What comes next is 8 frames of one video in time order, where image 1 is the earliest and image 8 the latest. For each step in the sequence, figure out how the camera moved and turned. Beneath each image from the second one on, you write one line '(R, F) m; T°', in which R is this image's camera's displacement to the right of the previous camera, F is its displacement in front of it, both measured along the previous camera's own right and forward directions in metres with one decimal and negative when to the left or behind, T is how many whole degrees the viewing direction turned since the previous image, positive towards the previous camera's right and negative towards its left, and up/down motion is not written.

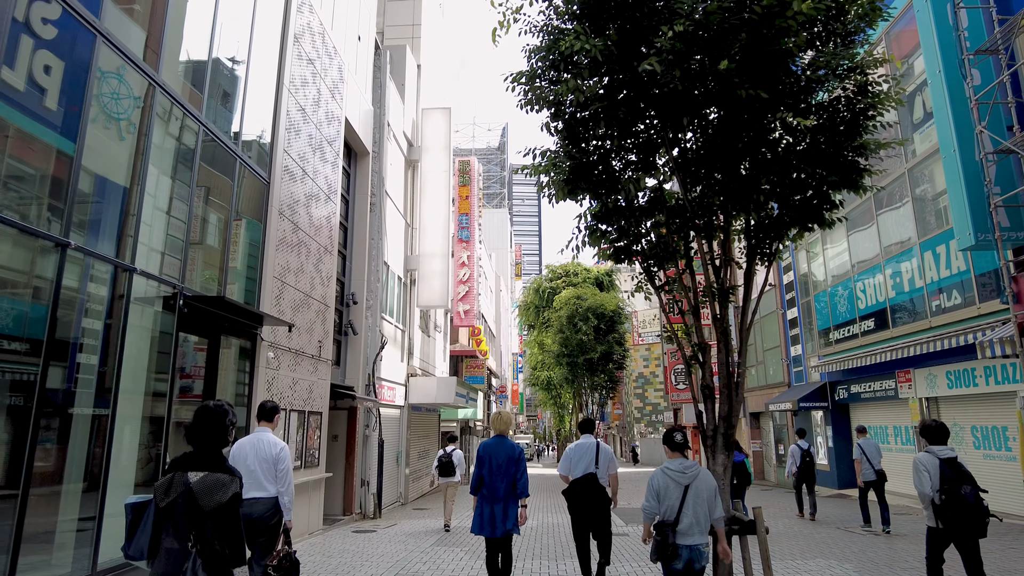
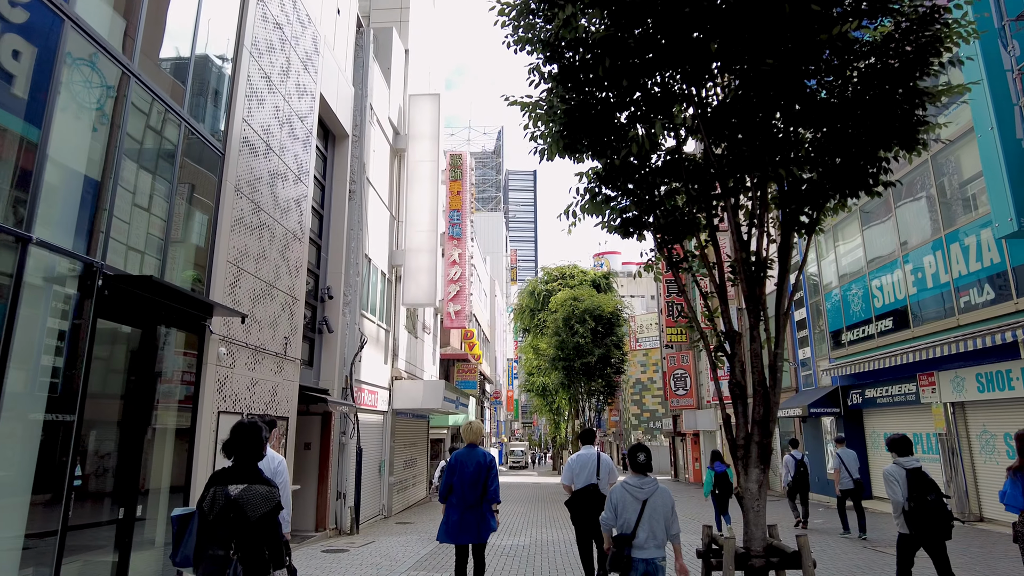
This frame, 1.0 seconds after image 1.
(+0.1, +1.1) m; 0°
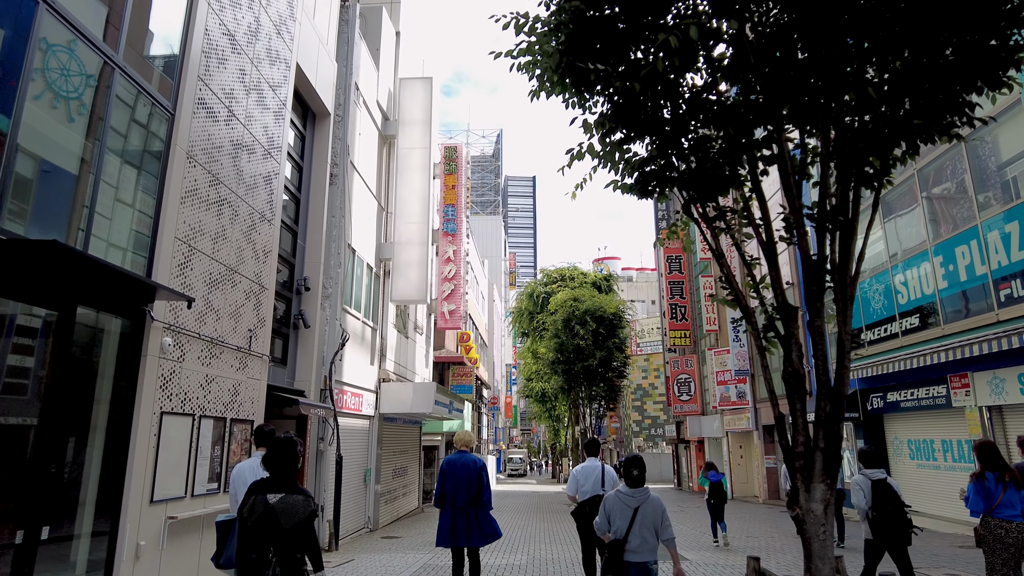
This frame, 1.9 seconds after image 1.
(+0.1, +1.1) m; 0°
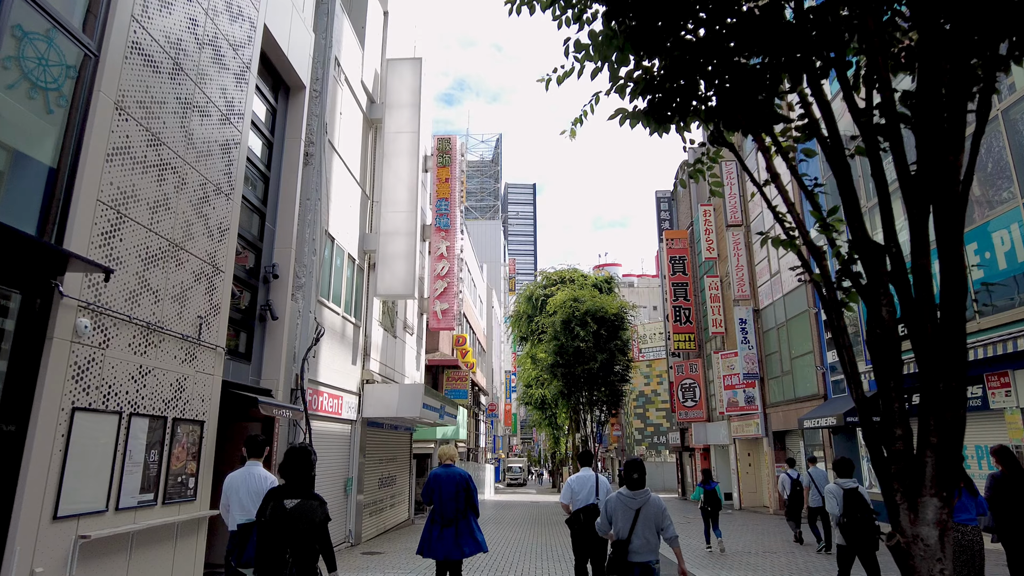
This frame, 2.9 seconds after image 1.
(+0.1, +1.1) m; 0°
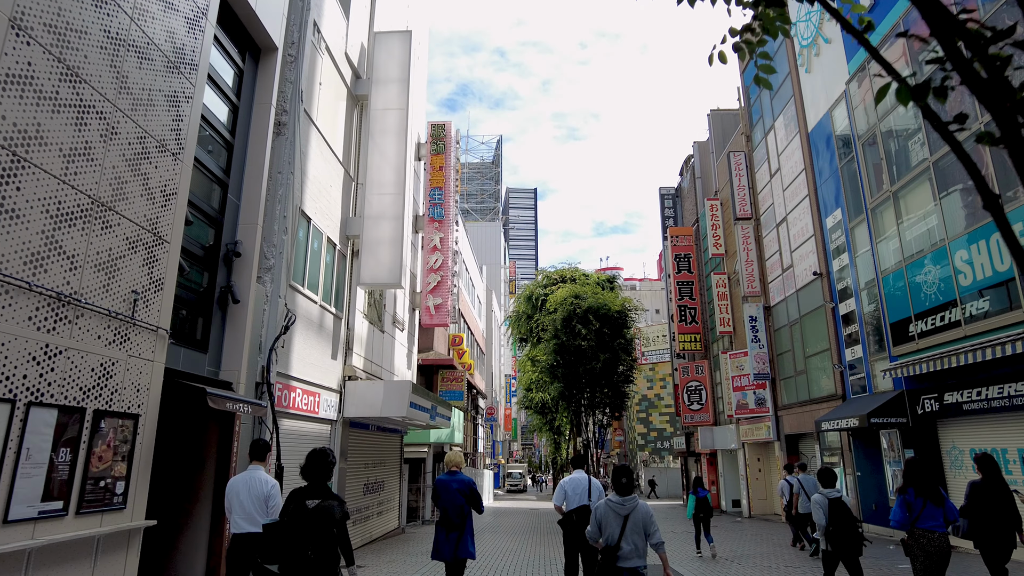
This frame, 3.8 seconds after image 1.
(+0.1, +1.1) m; 0°
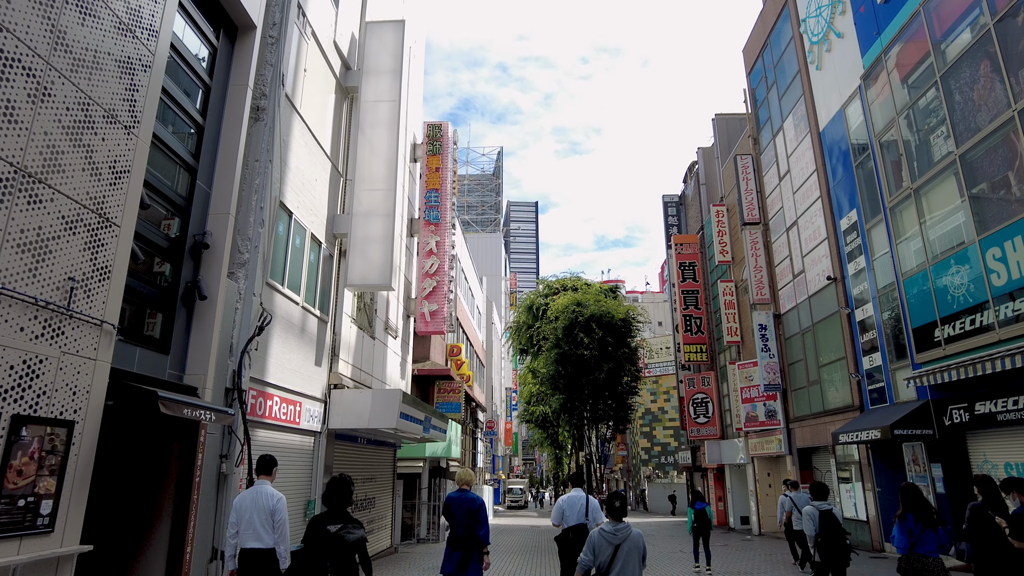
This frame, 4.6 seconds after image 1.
(0.0, +0.8) m; 0°
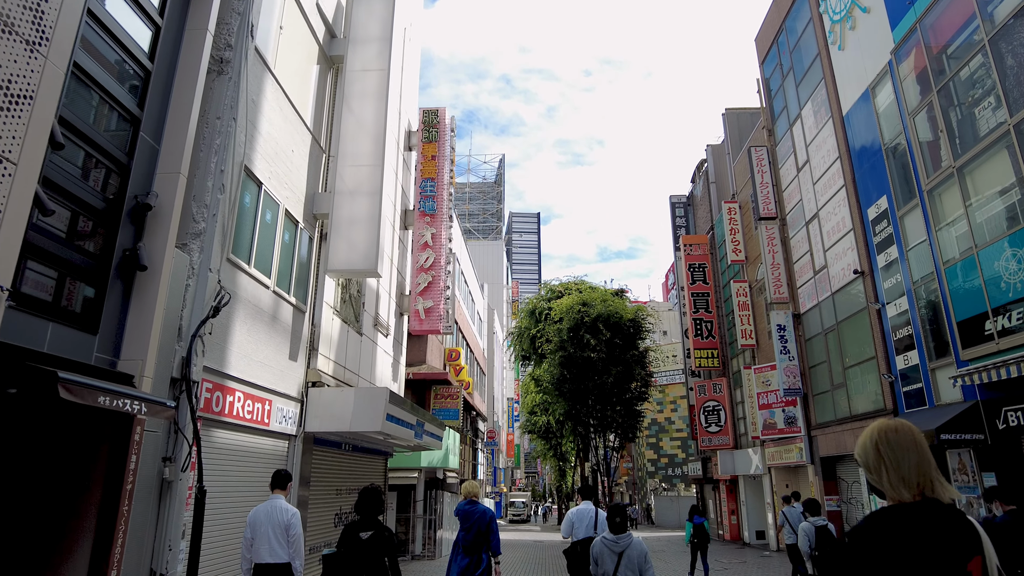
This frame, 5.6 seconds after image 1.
(0.0, +1.2) m; 0°
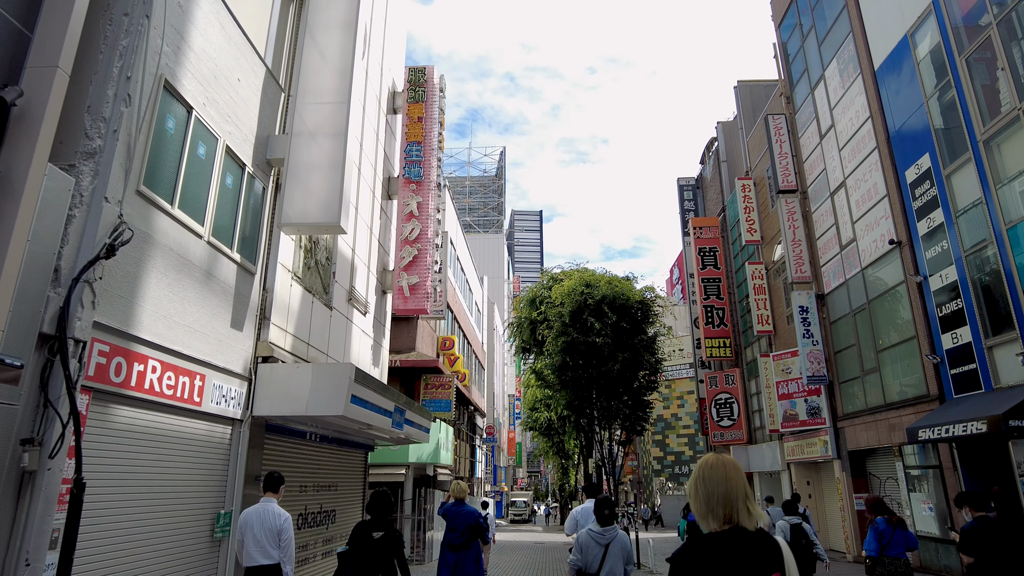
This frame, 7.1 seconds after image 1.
(+0.2, +1.6) m; 0°
